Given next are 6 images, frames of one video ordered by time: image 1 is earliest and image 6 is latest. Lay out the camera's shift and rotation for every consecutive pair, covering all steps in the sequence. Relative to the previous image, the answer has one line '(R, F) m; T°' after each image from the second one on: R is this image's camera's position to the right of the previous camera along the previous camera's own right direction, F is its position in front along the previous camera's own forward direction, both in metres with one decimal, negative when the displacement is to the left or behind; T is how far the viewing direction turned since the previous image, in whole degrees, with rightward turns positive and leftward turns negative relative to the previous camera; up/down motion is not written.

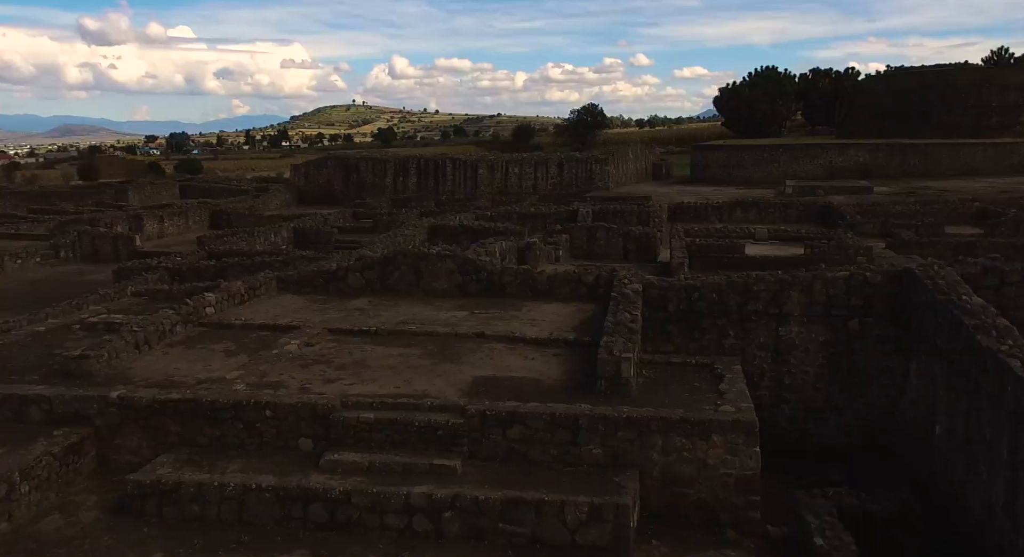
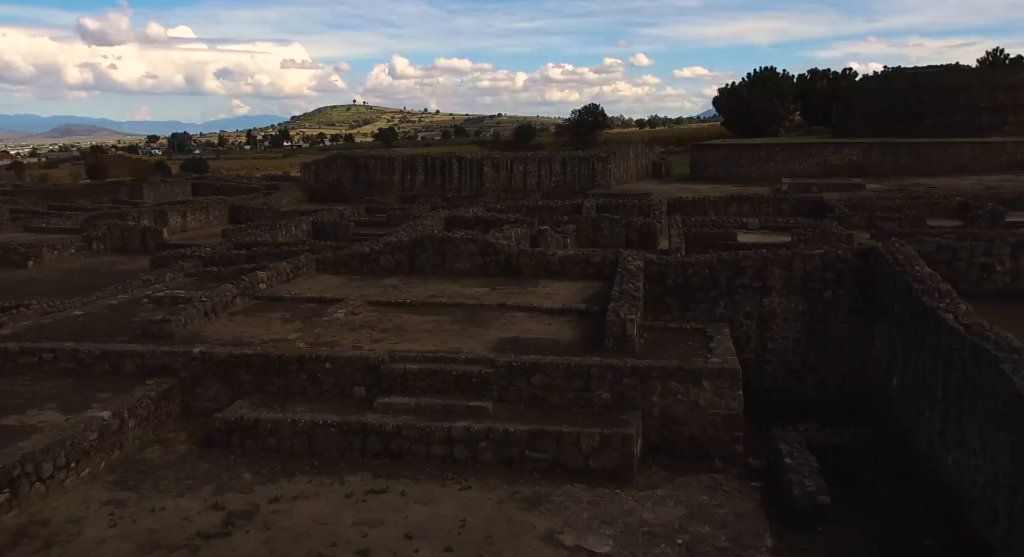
(-0.3, -1.4) m; 0°
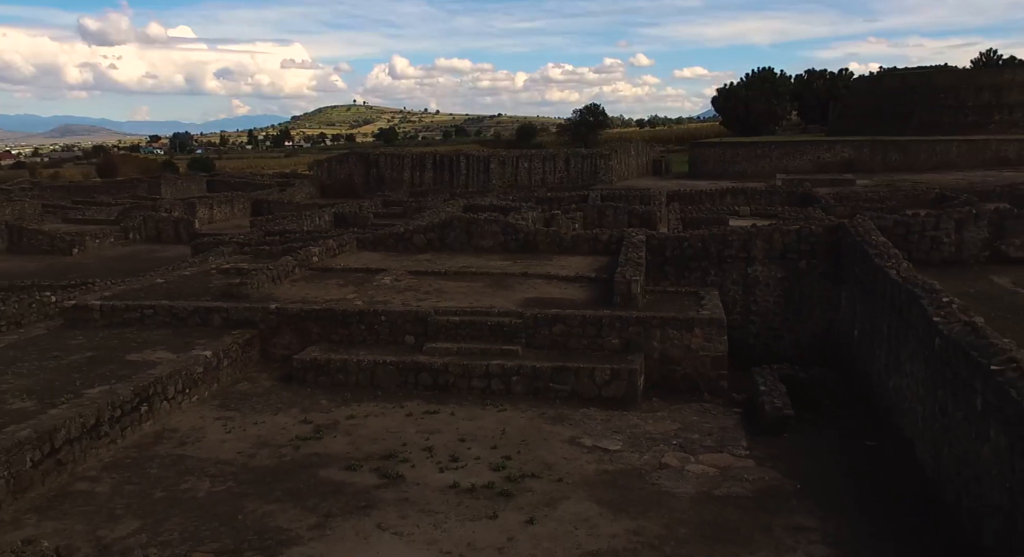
(-0.4, -1.8) m; 0°
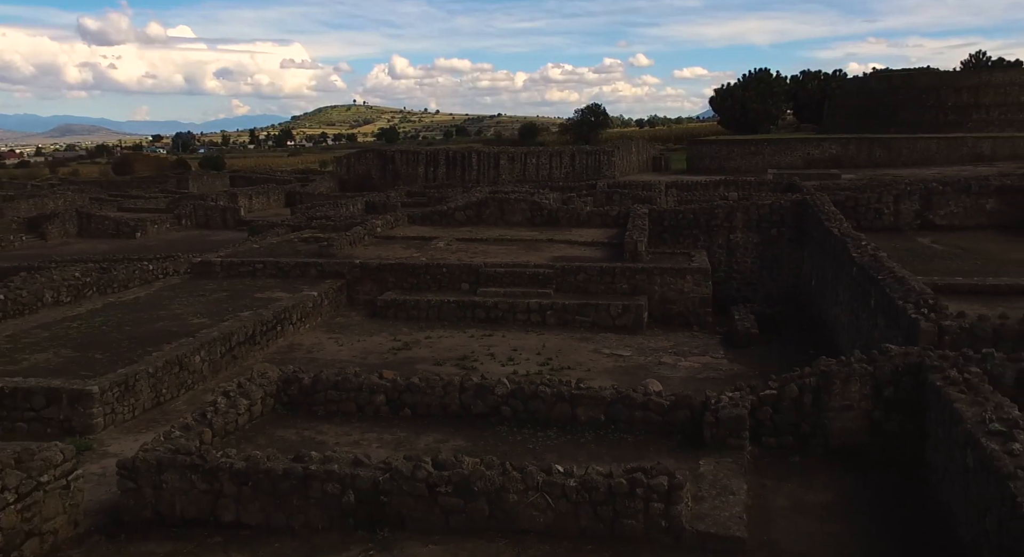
(-0.7, -3.1) m; 0°
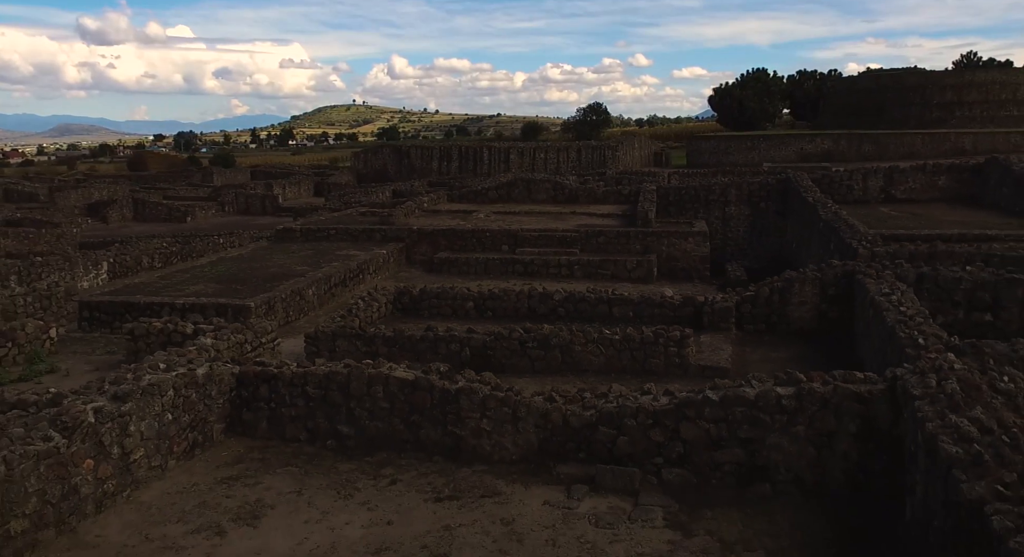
(-0.8, -2.8) m; 0°
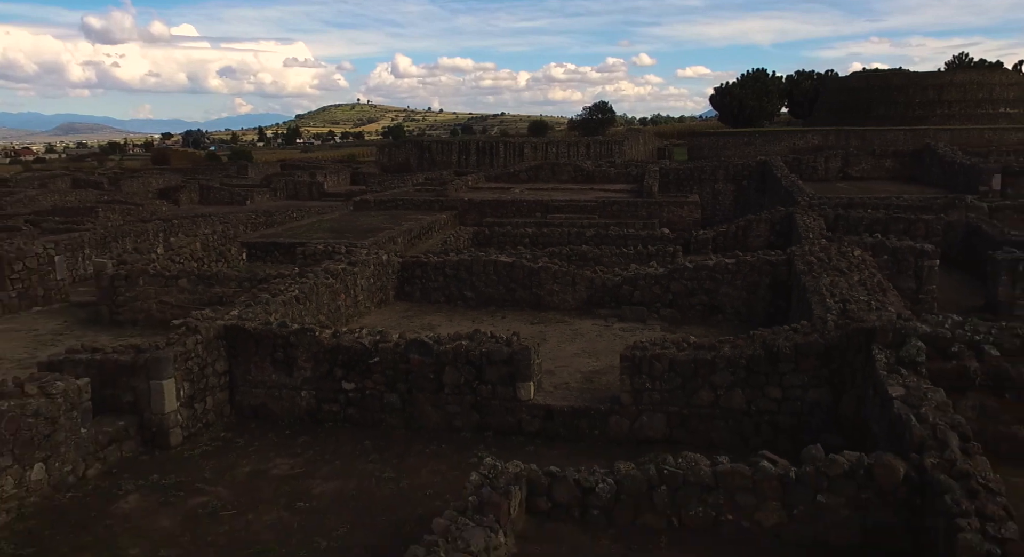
(-0.8, -4.2) m; 0°
